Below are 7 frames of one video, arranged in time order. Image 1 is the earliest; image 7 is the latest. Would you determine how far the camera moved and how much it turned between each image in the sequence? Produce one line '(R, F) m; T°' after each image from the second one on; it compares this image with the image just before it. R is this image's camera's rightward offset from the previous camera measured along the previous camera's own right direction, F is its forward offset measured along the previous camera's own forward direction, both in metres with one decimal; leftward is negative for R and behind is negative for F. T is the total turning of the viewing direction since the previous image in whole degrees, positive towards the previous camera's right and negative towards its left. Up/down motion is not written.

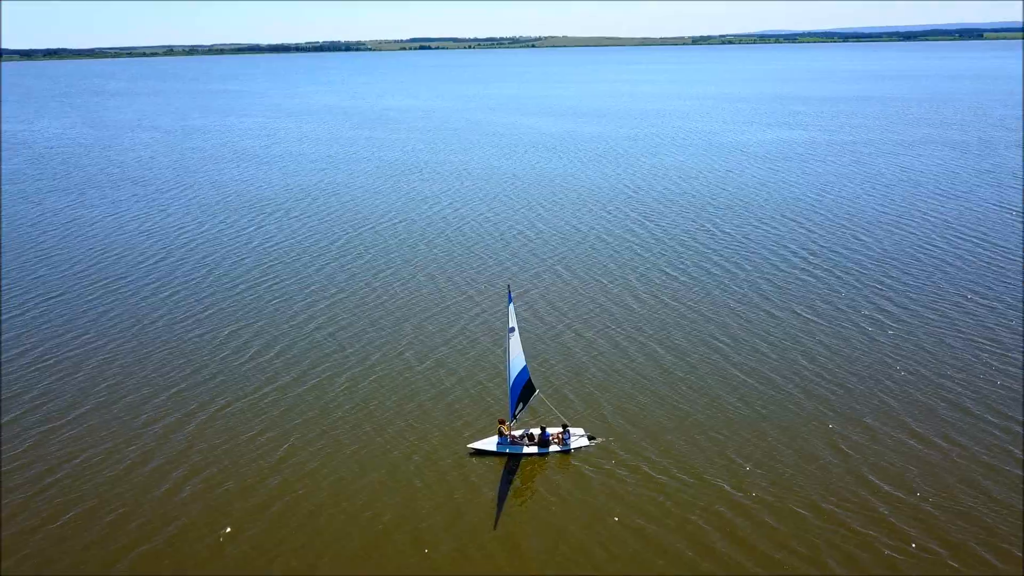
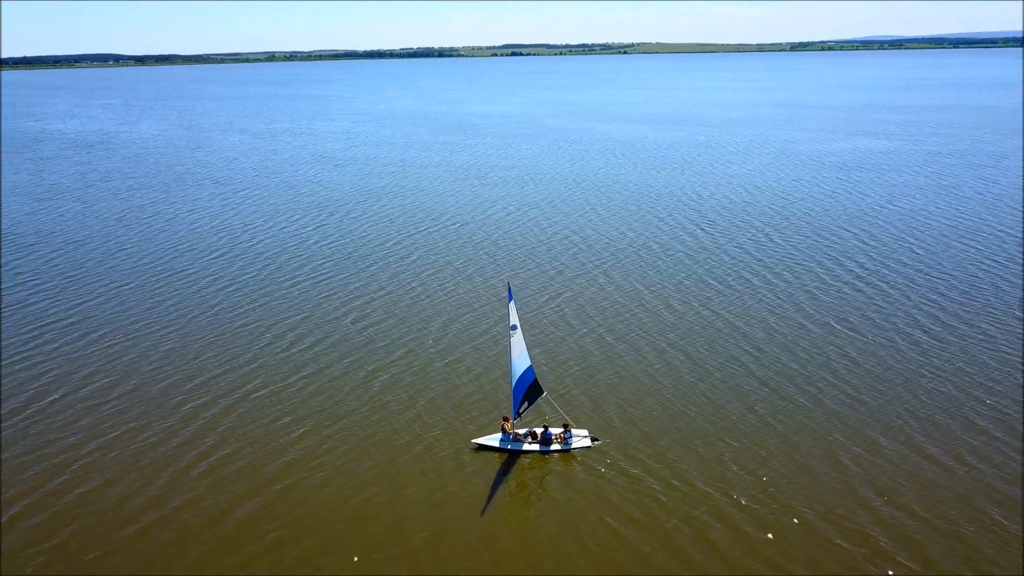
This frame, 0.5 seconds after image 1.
(+2.8, -0.6) m; -6°
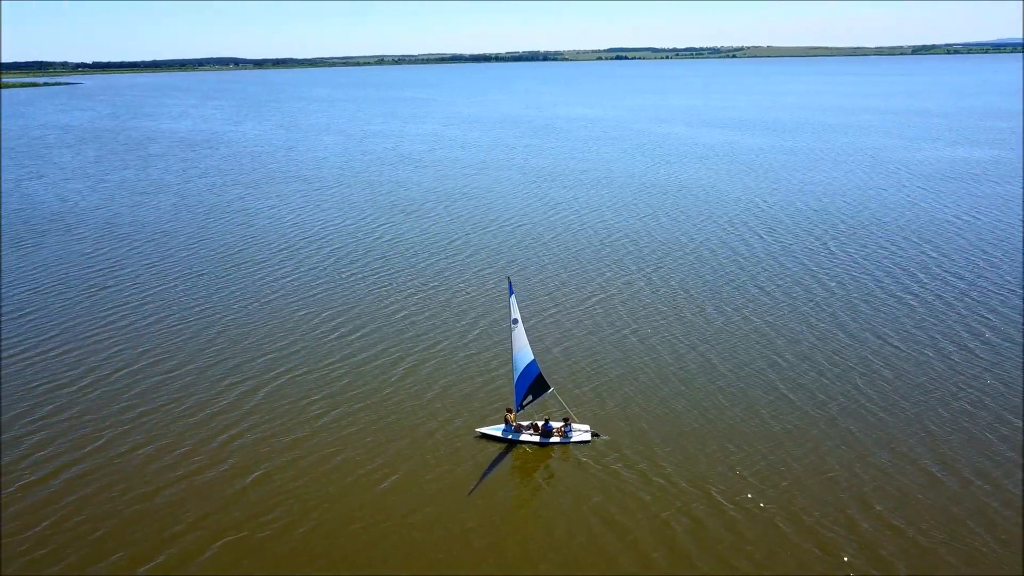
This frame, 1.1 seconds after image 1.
(+3.4, -1.0) m; -7°
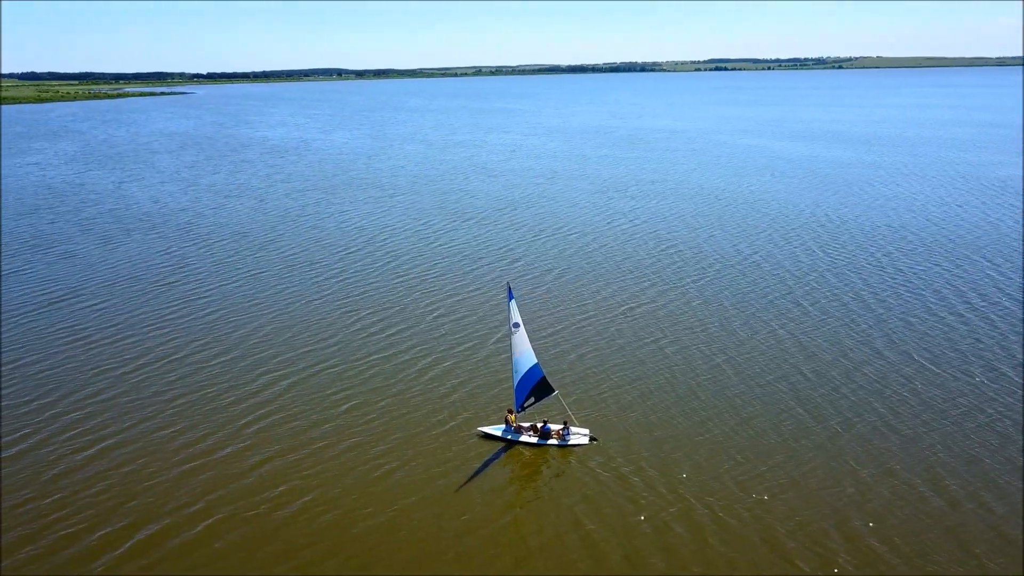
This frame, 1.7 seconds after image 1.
(+3.3, -0.8) m; -6°
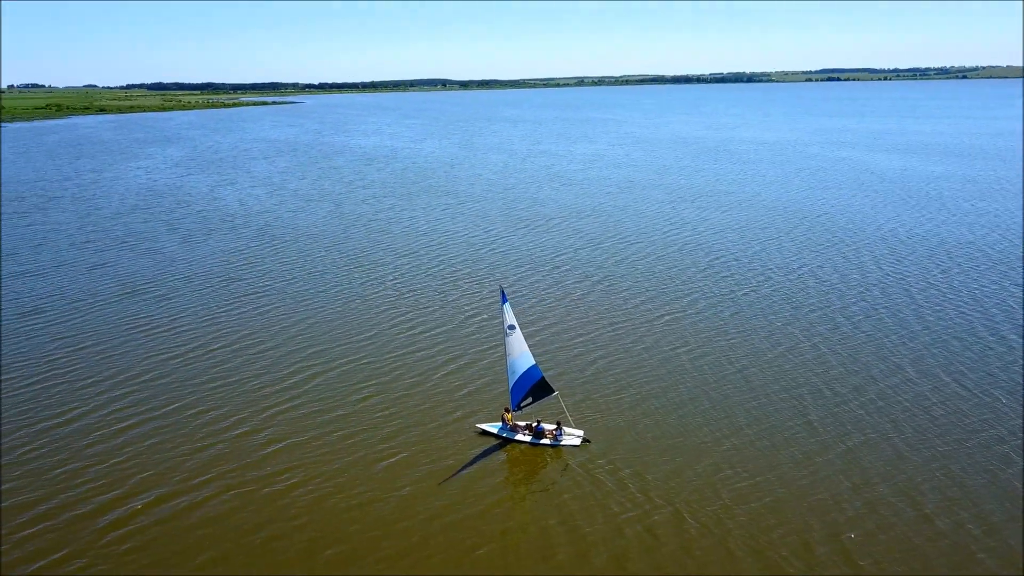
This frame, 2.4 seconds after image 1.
(+3.8, -0.8) m; -7°
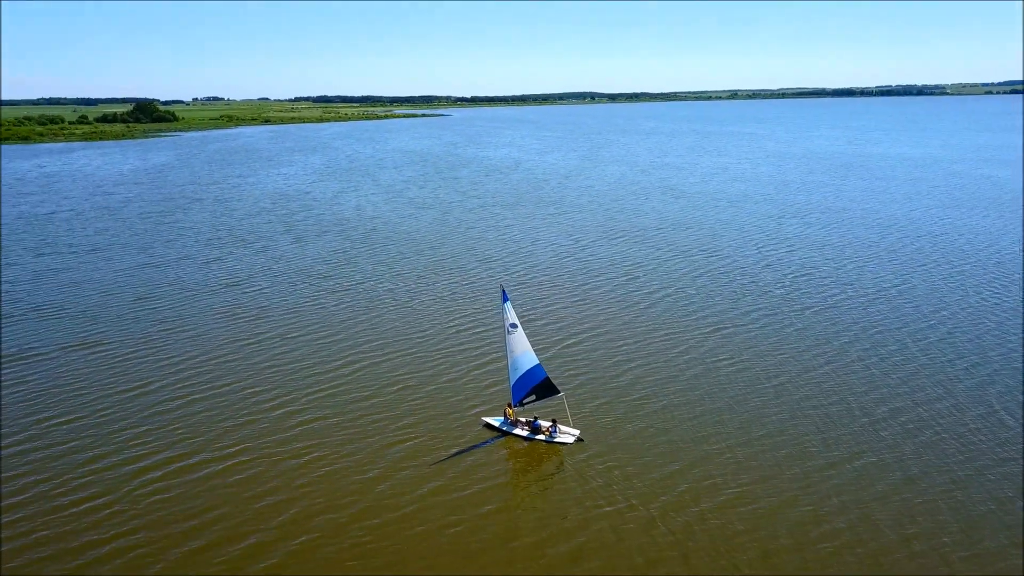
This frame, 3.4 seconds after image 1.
(+5.5, -1.3) m; -10°
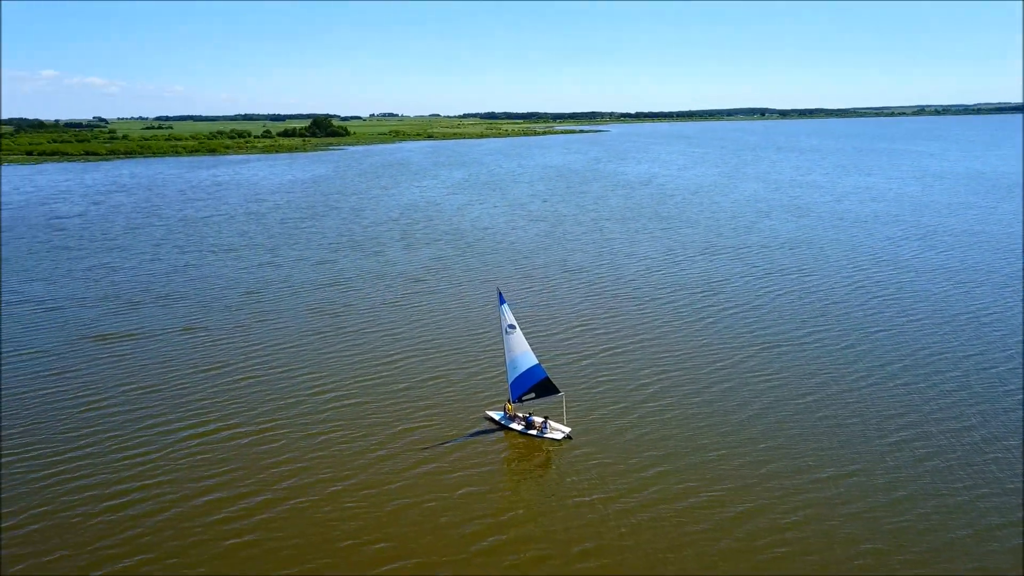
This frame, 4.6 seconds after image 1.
(+6.8, -2.0) m; -11°
